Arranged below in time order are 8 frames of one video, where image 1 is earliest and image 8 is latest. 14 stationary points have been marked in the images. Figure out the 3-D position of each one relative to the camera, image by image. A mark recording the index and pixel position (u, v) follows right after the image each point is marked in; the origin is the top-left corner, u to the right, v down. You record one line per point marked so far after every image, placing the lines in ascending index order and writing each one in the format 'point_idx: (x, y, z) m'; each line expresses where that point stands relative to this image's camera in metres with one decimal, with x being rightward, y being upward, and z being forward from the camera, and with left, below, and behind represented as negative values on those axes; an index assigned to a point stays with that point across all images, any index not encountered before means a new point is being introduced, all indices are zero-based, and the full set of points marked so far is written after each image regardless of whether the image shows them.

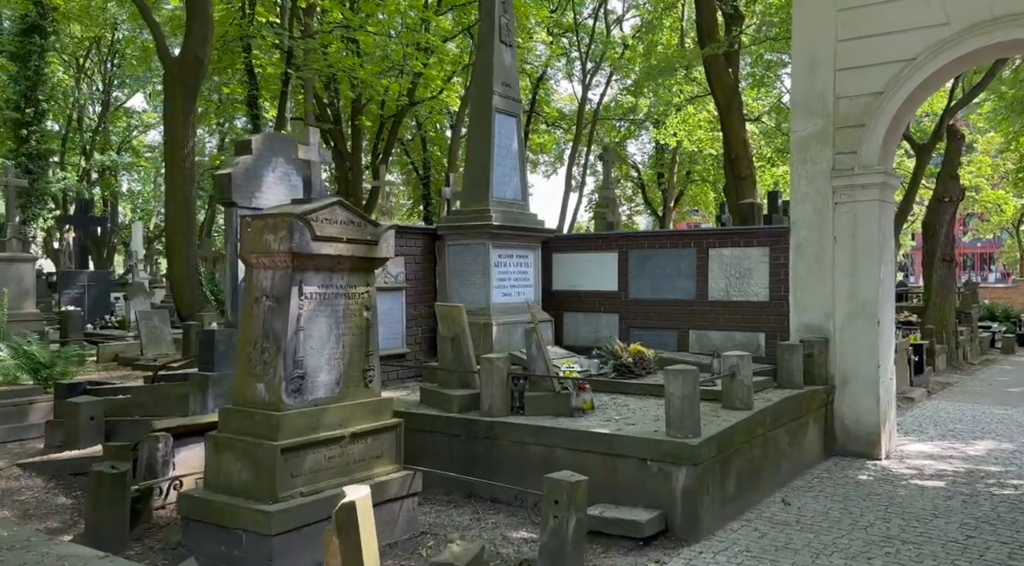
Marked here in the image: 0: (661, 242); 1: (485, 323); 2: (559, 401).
0: (+2.1, +0.6, +11.5) m
1: (-0.3, -0.5, +9.8) m
2: (+0.4, -1.1, +7.8) m
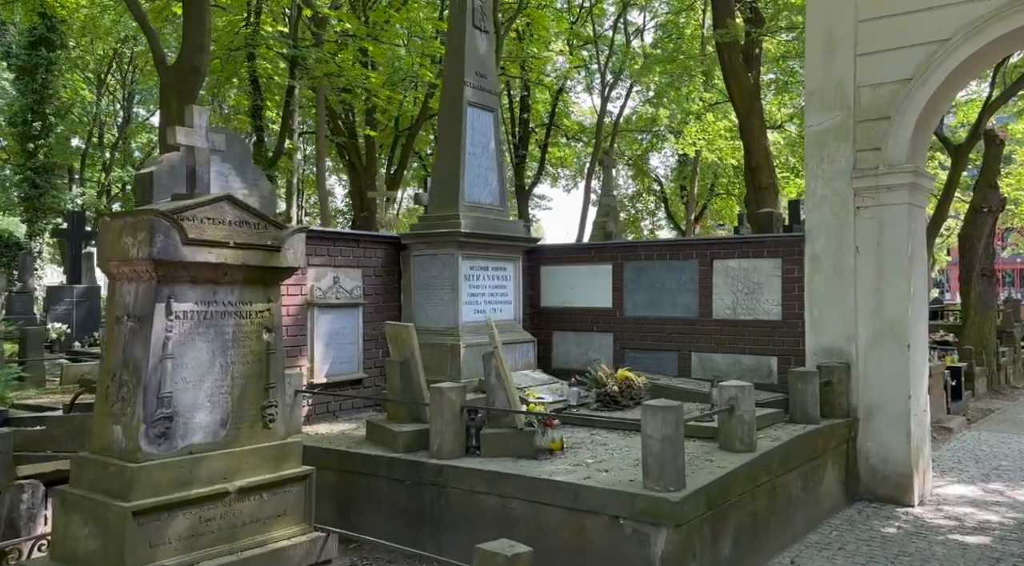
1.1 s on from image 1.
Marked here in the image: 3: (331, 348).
0: (+1.8, +0.4, +10.2) m
1: (-0.6, -0.6, +8.6) m
2: (+0.1, -1.2, +6.5) m
3: (-1.8, -0.7, +8.3) m
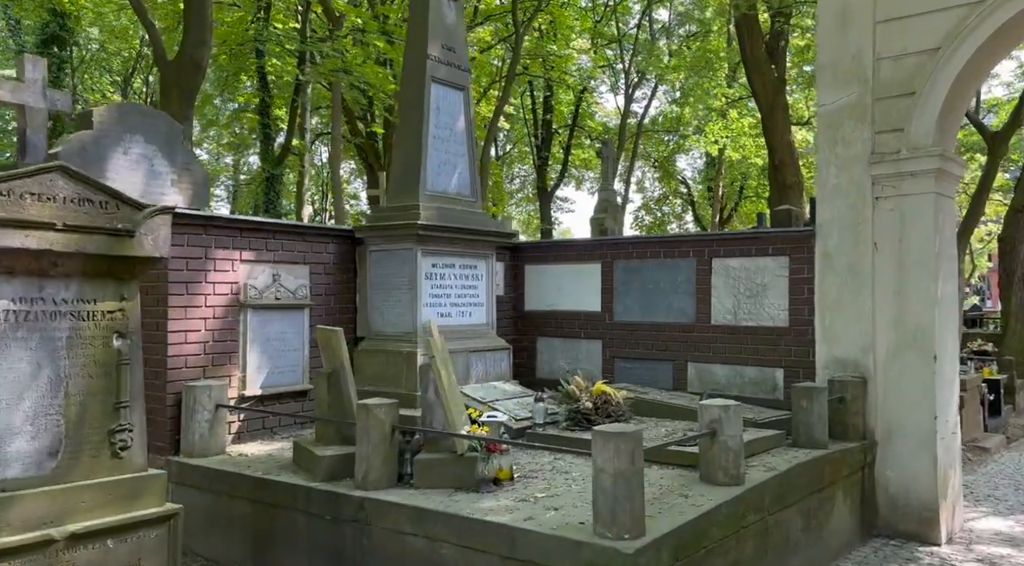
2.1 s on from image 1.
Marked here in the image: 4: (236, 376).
0: (+1.5, +0.4, +9.1) m
1: (-0.9, -0.6, +7.6) m
2: (-0.3, -1.2, +5.5) m
3: (-2.2, -0.6, +7.4) m
4: (-2.4, -0.8, +7.1) m
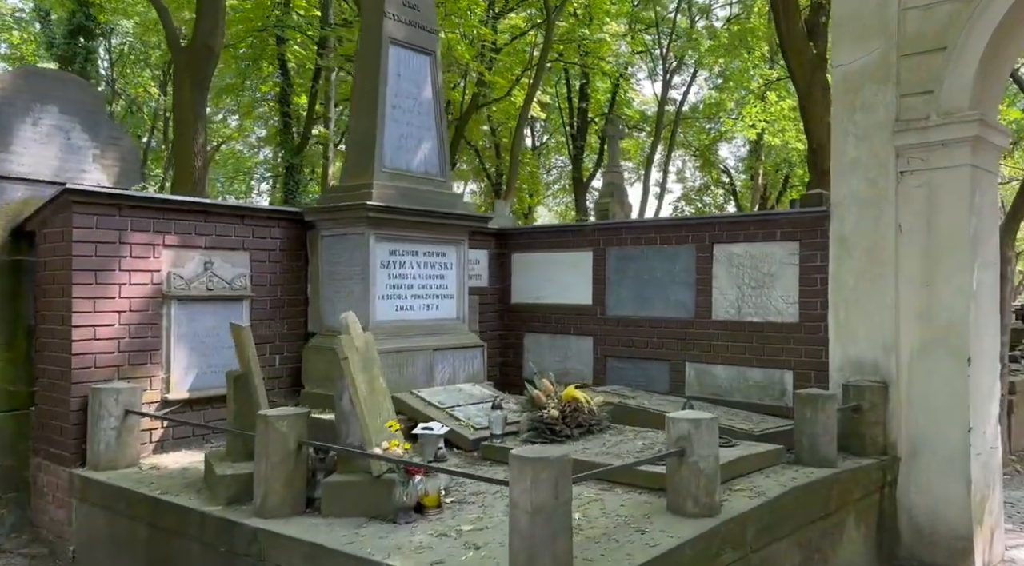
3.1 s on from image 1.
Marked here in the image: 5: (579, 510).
0: (+1.3, +0.5, +8.1) m
1: (-1.2, -0.6, +6.7) m
2: (-0.7, -1.2, +4.6) m
3: (-2.5, -0.6, +6.6) m
4: (-2.7, -0.7, +6.3) m
5: (+0.4, -1.3, +4.8) m
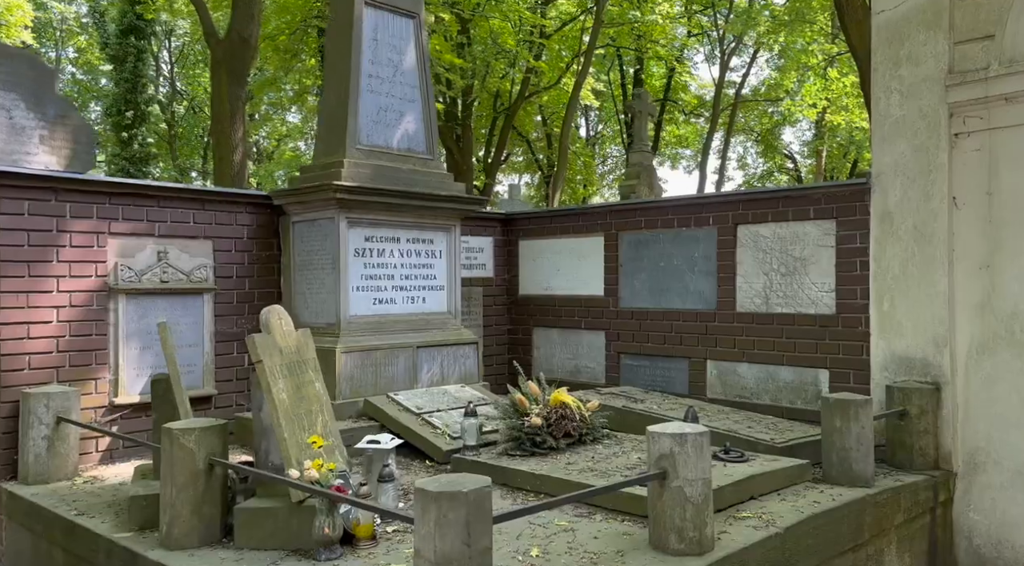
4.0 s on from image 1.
0: (+1.3, +0.6, +7.1) m
1: (-1.3, -0.5, +6.0) m
2: (-1.0, -1.1, +3.9) m
3: (-2.6, -0.5, +5.9) m
4: (-2.8, -0.7, +5.7) m
5: (+0.1, -1.2, +3.9) m
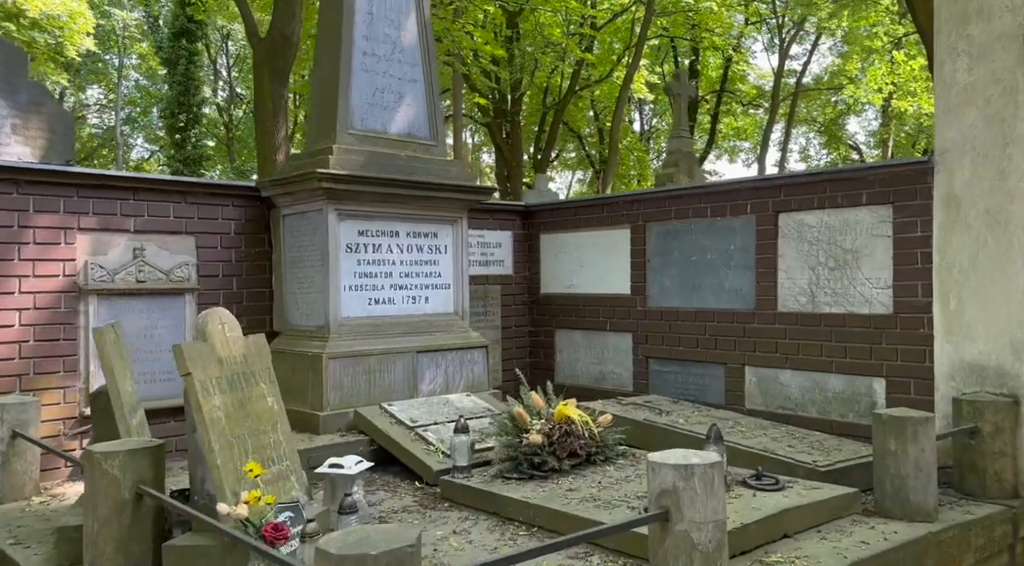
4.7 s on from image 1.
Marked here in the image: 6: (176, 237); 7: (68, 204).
0: (+1.4, +0.6, +6.4) m
1: (-1.3, -0.5, +5.4) m
2: (-1.1, -1.1, +3.3) m
3: (-2.5, -0.5, +5.5) m
4: (-2.8, -0.7, +5.3) m
5: (0.0, -1.2, +3.3) m
6: (-2.3, +0.3, +5.7) m
7: (-2.8, +0.5, +5.3) m
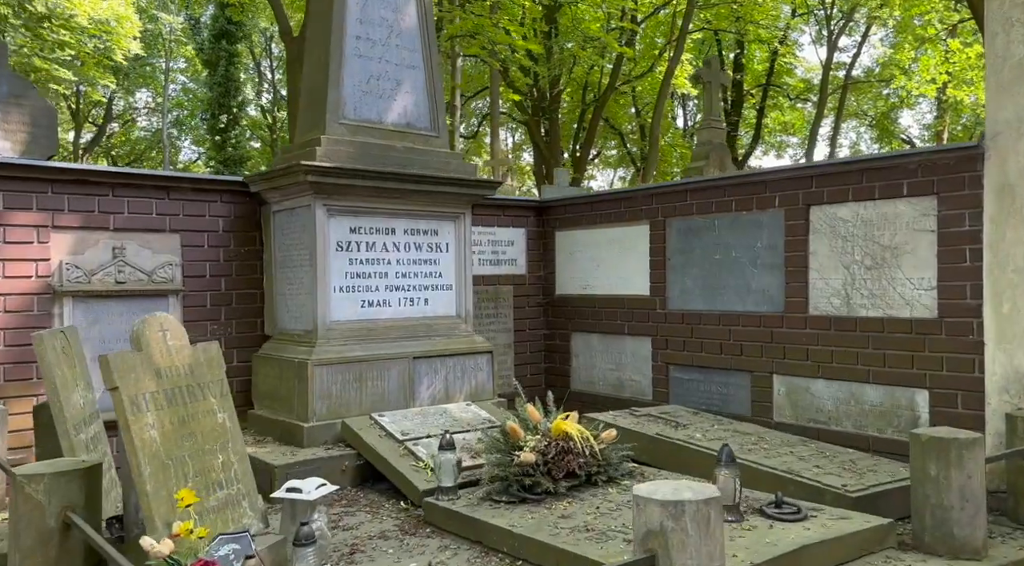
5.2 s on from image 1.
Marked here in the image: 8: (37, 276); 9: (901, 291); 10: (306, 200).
0: (+1.5, +0.6, +5.9) m
1: (-1.3, -0.5, +5.1) m
2: (-1.2, -1.1, +2.9) m
3: (-2.5, -0.5, +5.2) m
4: (-2.8, -0.7, +5.0) m
5: (-0.1, -1.2, +2.8) m
6: (-2.3, +0.3, +5.4) m
7: (-2.8, +0.5, +5.0) m
8: (-2.8, 0.0, +5.0) m
9: (+2.3, 0.0, +4.9) m
10: (-1.3, +0.5, +5.2) m
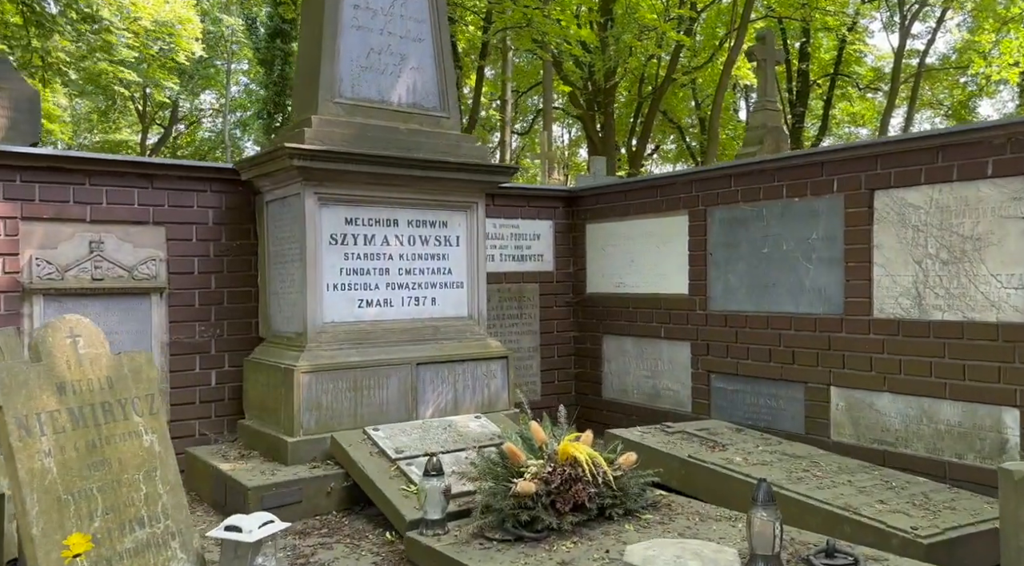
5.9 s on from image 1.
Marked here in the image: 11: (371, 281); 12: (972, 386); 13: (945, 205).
0: (+1.6, +0.6, +5.1) m
1: (-1.2, -0.5, +4.5) m
2: (-1.3, -1.1, +2.4) m
3: (-2.5, -0.5, +4.7) m
4: (-2.7, -0.7, +4.6) m
5: (-0.2, -1.2, +2.2) m
6: (-2.2, +0.3, +4.9) m
7: (-2.8, +0.5, +4.6) m
8: (-2.8, +0.1, +4.5) m
9: (+2.3, 0.0, +4.1) m
10: (-1.2, +0.5, +4.7) m
11: (-0.8, 0.0, +4.9) m
12: (+2.3, -0.5, +4.2) m
13: (+2.2, +0.4, +4.3) m
